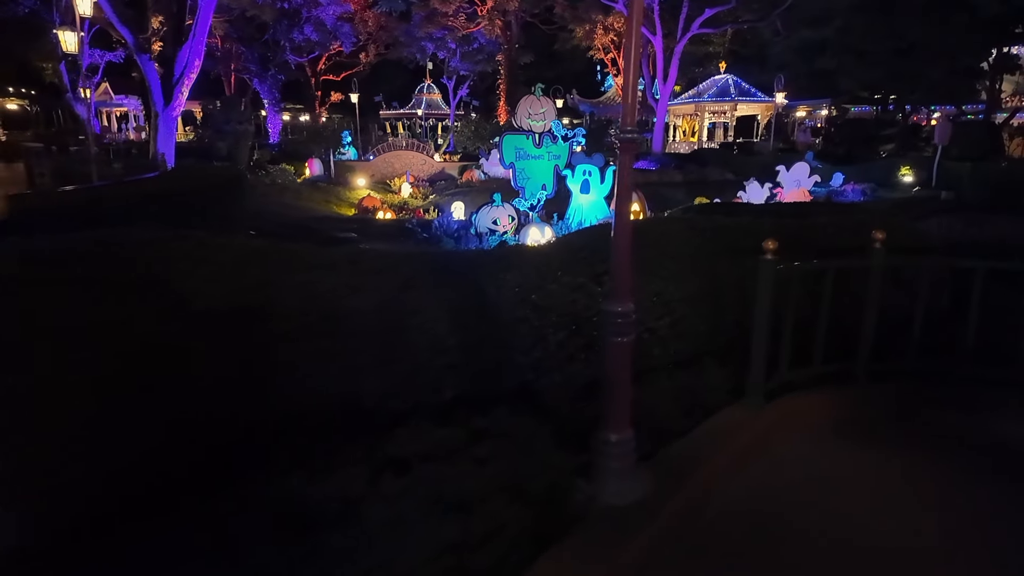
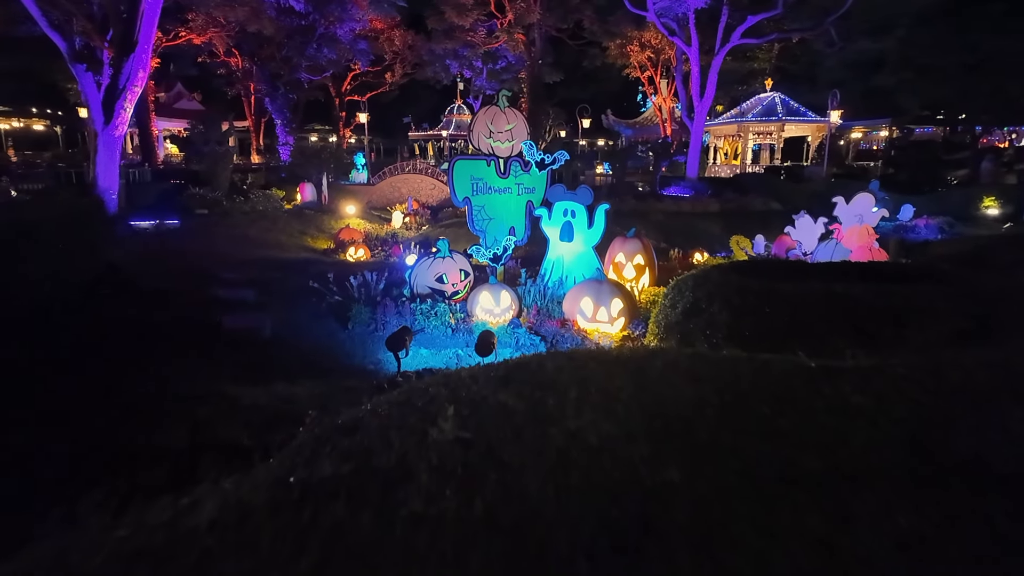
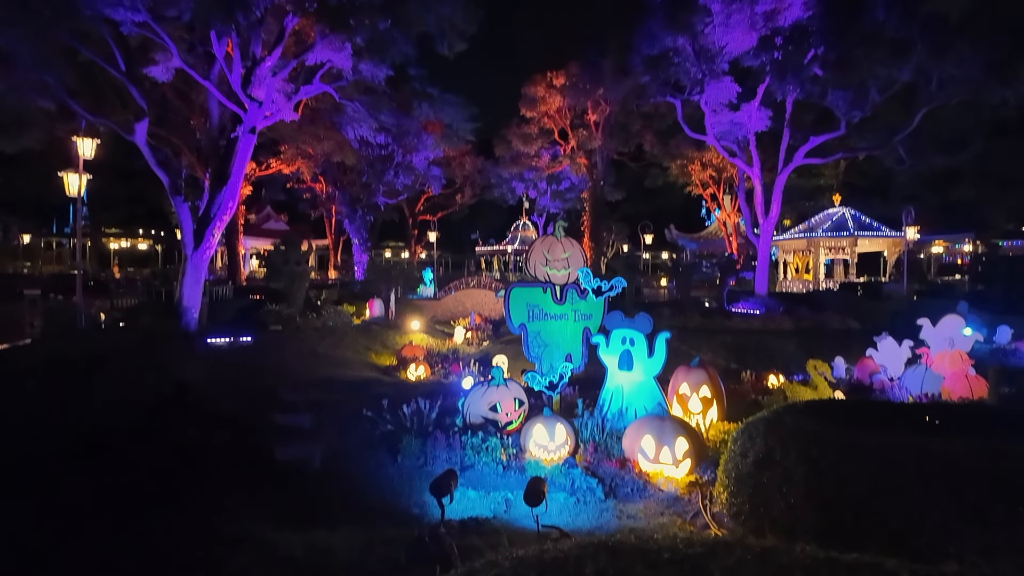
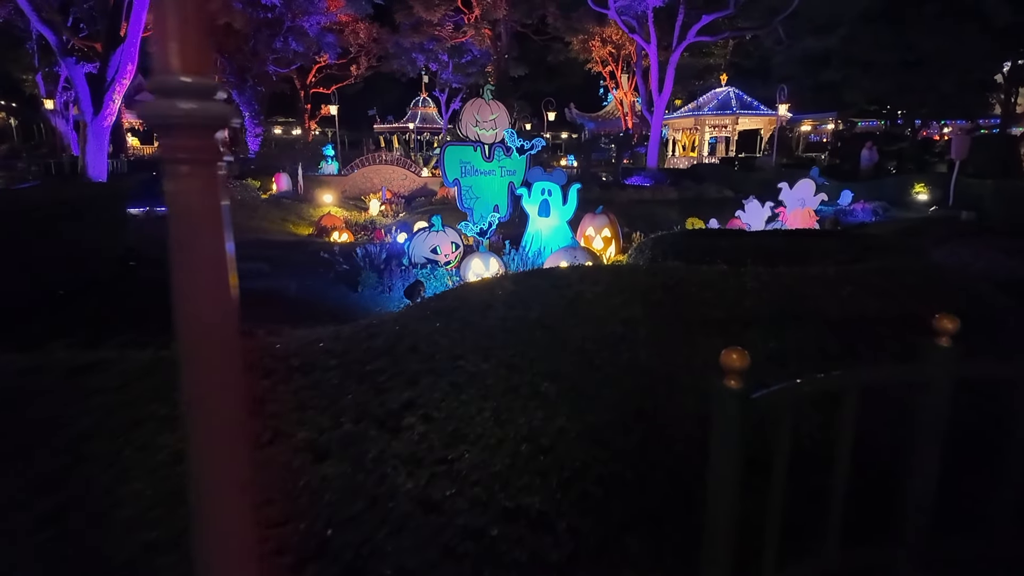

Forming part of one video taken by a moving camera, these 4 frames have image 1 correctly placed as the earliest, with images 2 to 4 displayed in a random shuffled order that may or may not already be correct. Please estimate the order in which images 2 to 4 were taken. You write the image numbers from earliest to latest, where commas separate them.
4, 2, 3
